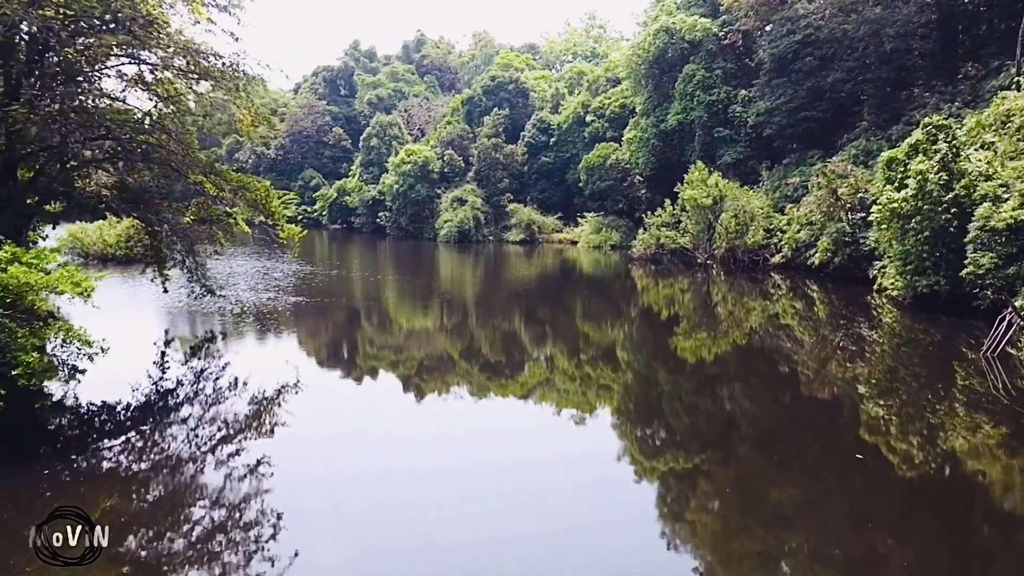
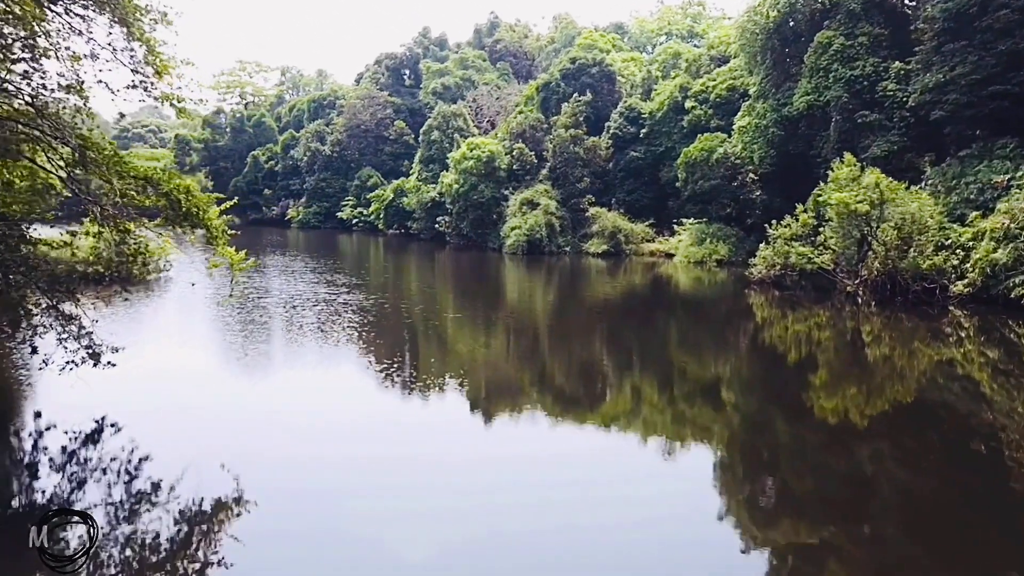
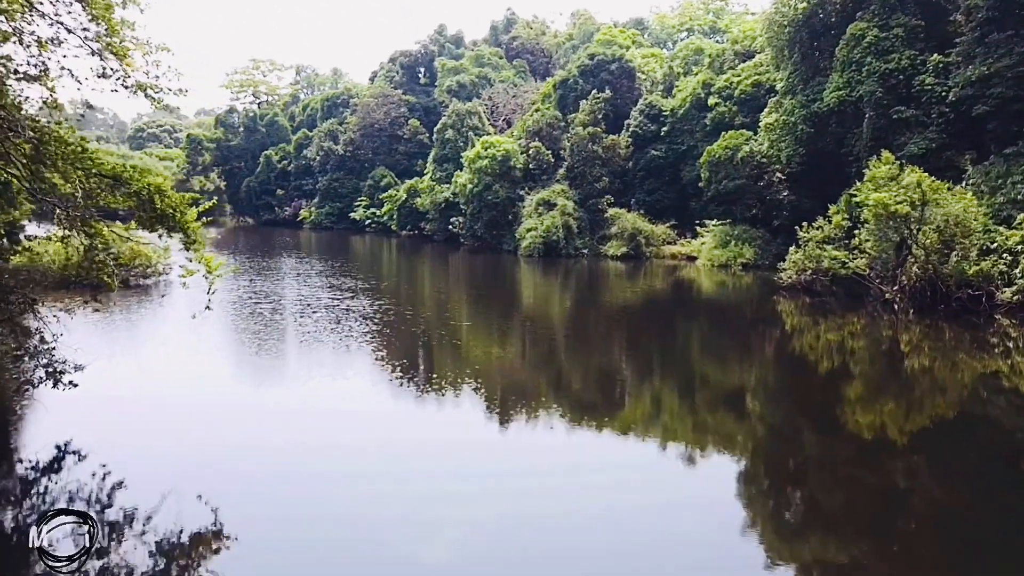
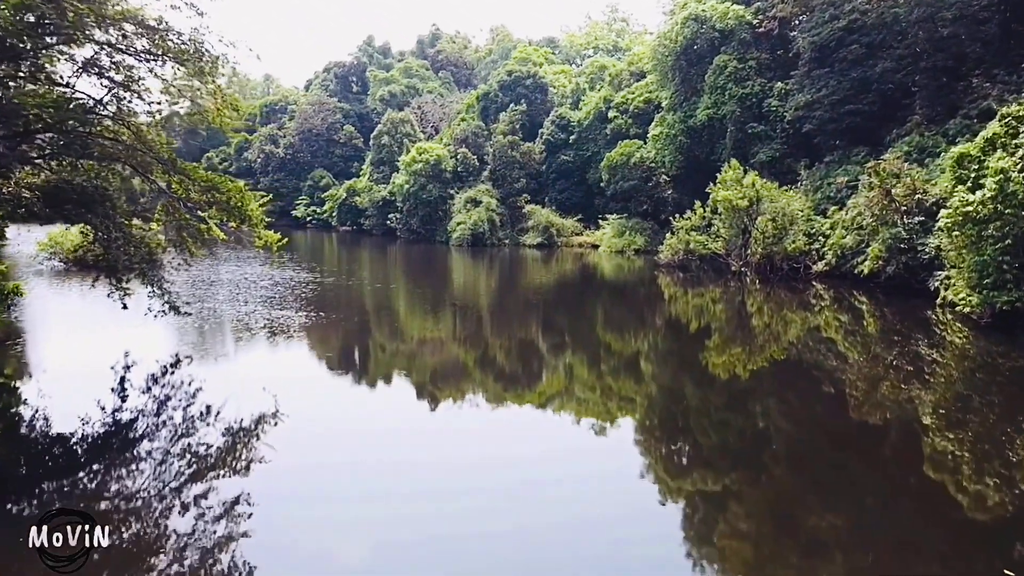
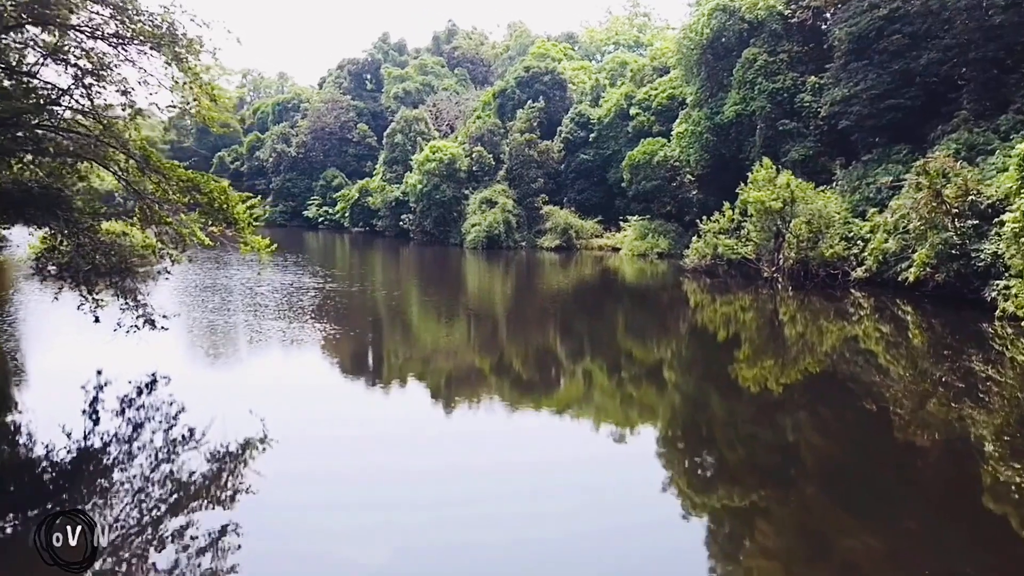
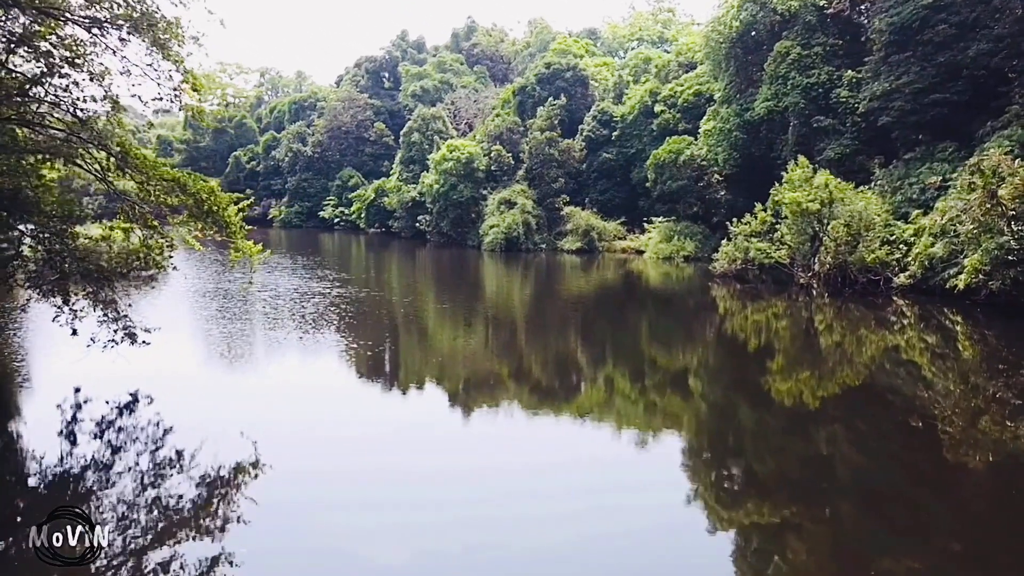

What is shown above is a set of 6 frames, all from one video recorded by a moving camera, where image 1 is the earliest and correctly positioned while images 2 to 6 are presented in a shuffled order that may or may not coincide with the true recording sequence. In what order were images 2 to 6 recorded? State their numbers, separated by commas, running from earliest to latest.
4, 5, 6, 2, 3
